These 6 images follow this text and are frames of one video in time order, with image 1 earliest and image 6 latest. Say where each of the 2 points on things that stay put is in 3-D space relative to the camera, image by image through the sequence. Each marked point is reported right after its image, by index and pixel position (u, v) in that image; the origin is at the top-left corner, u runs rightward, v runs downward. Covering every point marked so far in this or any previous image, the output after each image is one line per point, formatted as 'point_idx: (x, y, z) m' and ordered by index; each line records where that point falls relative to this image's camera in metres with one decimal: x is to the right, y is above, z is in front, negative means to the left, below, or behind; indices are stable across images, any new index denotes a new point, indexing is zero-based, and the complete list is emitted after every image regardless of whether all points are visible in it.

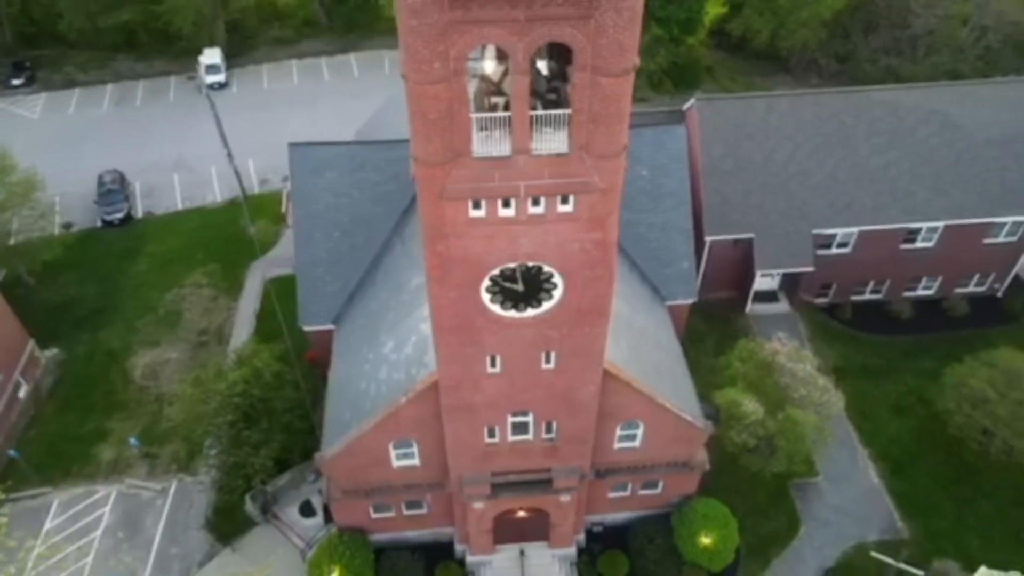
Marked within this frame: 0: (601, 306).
0: (+2.1, -0.4, +17.7) m
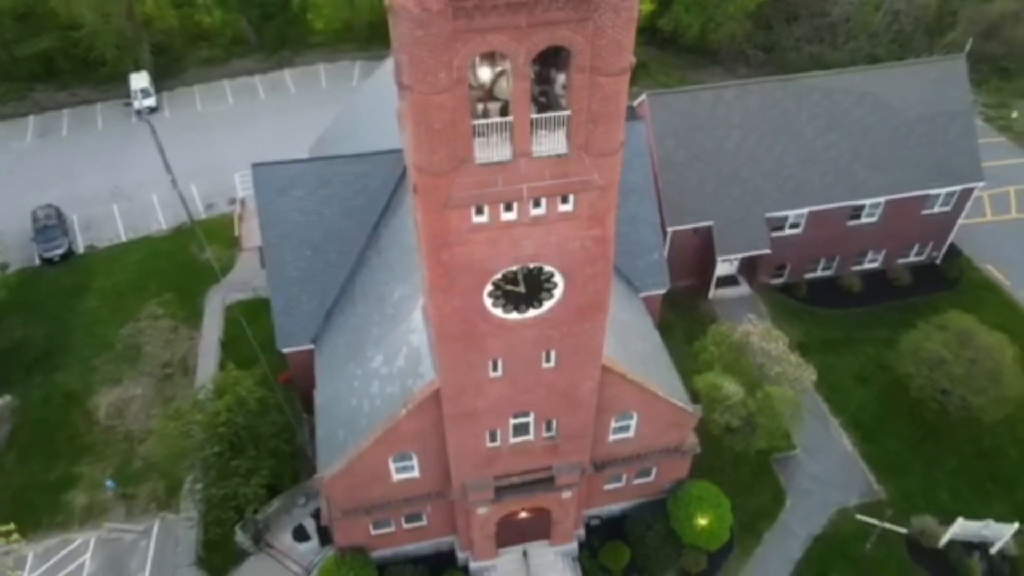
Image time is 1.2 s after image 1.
0: (+2.2, -0.3, +18.1) m
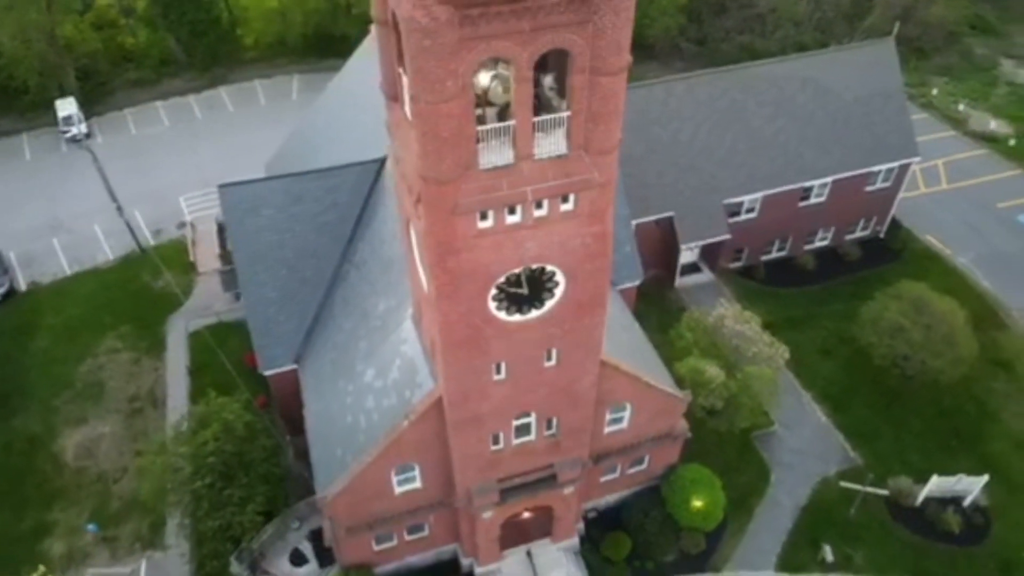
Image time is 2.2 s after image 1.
0: (+2.2, -0.2, +18.4) m
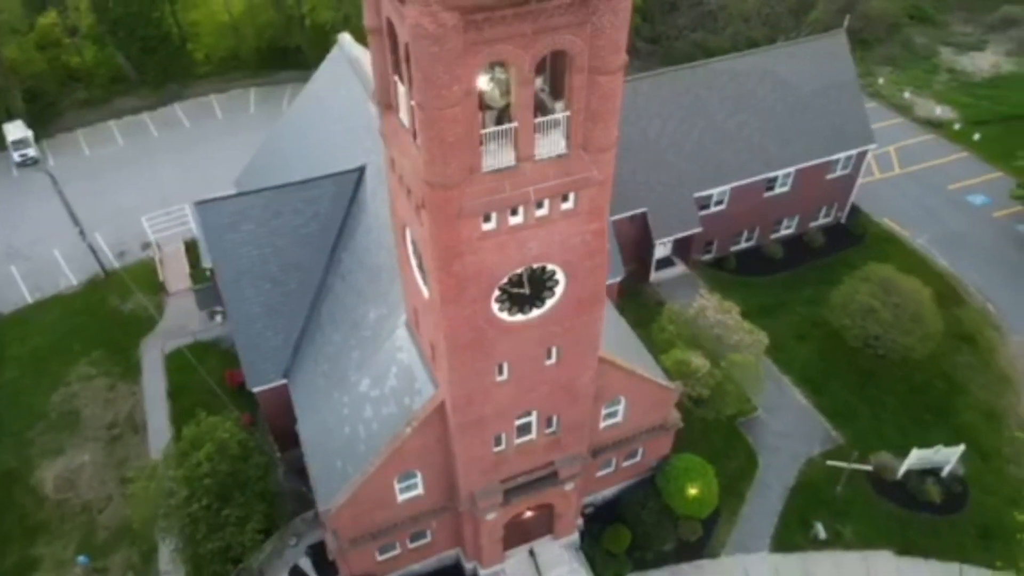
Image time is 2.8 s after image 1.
0: (+2.2, -0.1, +18.8) m
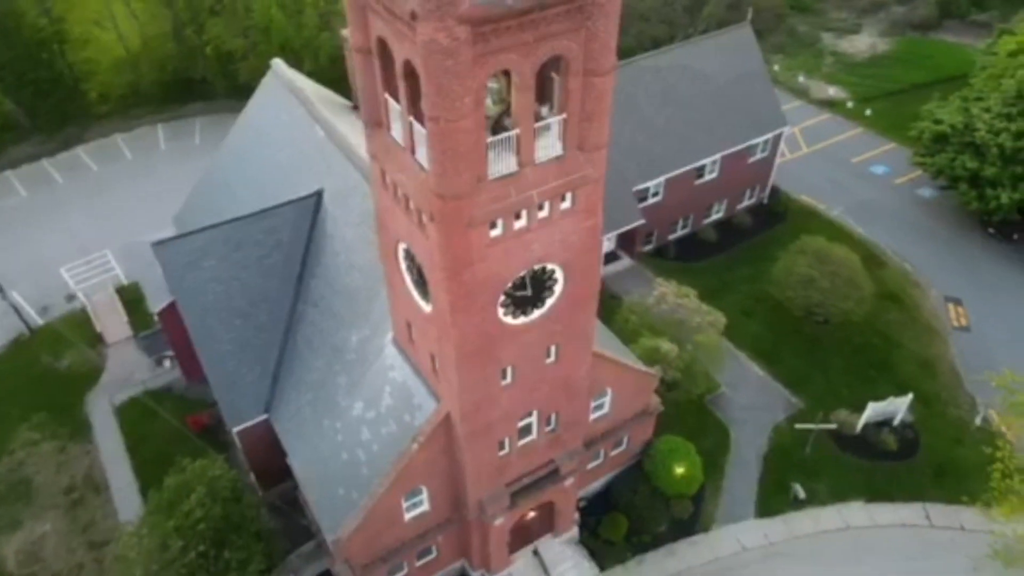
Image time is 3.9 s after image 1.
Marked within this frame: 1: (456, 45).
0: (+2.1, 0.0, +19.4) m
1: (-1.0, +4.3, +13.1) m
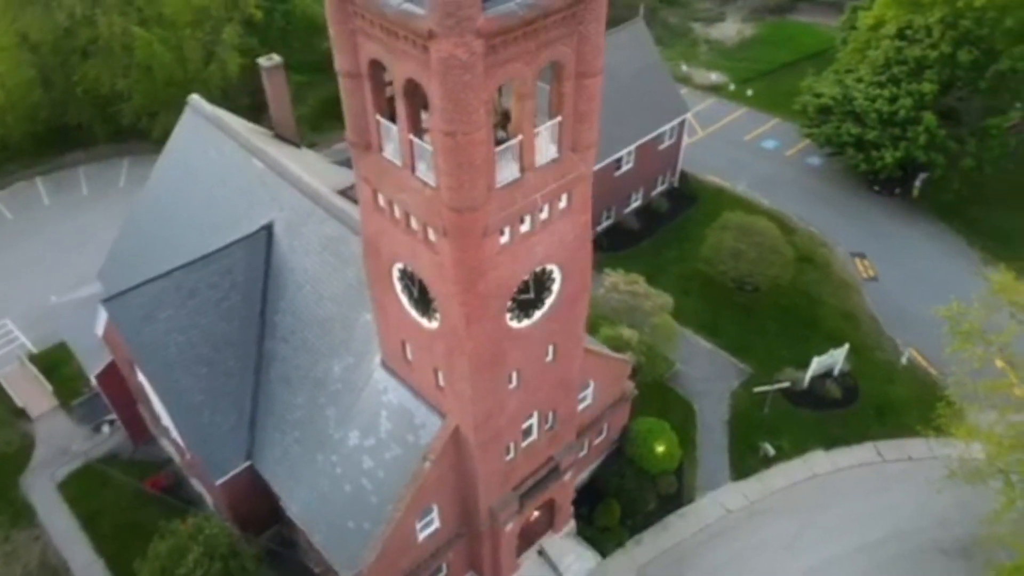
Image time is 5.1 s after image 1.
0: (+2.0, +0.2, +20.0) m
1: (-0.8, +4.1, +13.4) m
